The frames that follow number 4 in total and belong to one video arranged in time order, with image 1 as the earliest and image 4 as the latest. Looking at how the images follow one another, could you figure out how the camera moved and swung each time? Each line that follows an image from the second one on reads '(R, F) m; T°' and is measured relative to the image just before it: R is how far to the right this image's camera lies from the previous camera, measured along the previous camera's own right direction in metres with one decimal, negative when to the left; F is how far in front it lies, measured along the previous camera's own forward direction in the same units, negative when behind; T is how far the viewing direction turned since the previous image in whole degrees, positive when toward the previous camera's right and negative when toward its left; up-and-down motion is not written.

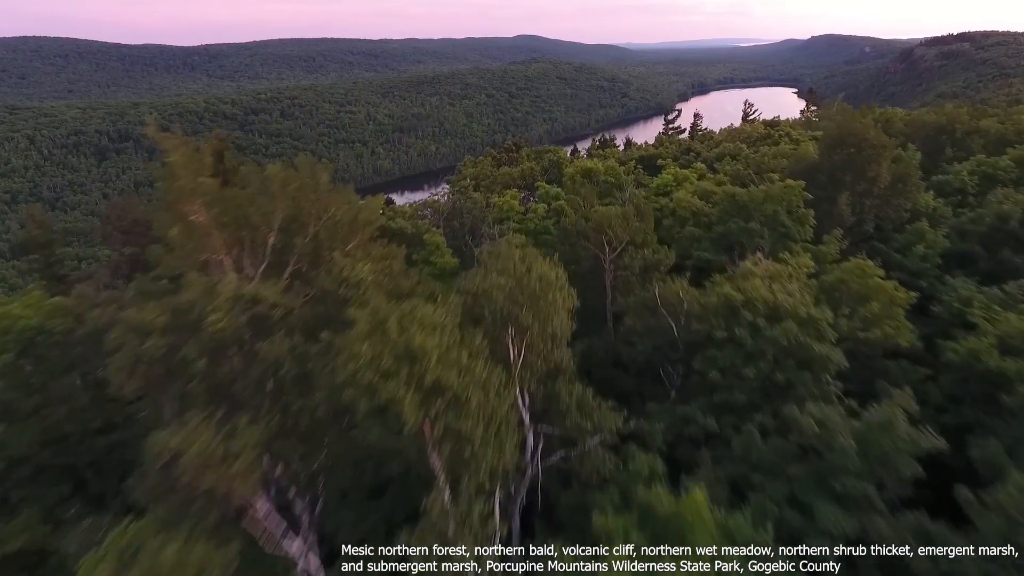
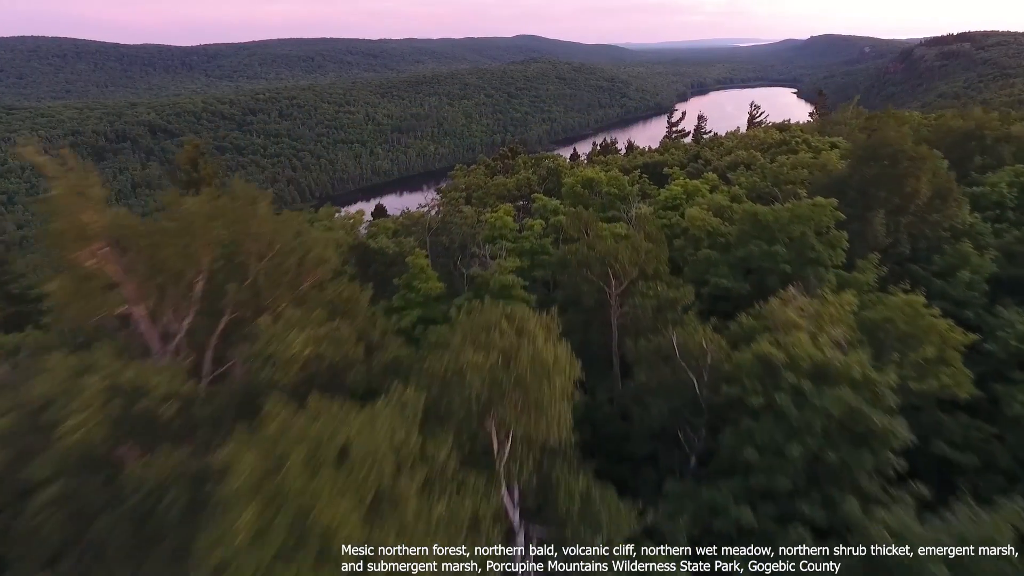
(+0.2, +1.5) m; 0°
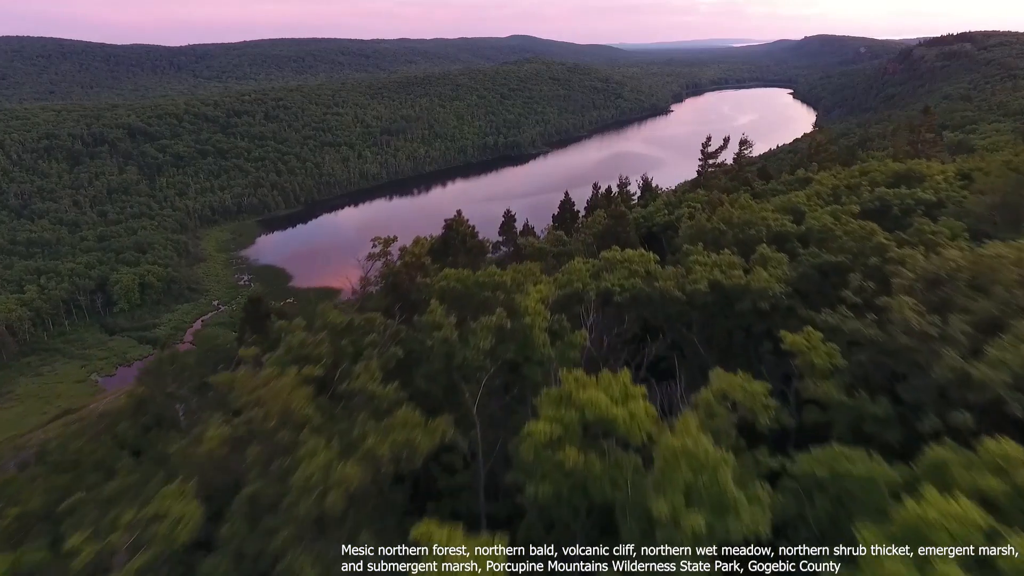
(+1.6, +12.0) m; +1°
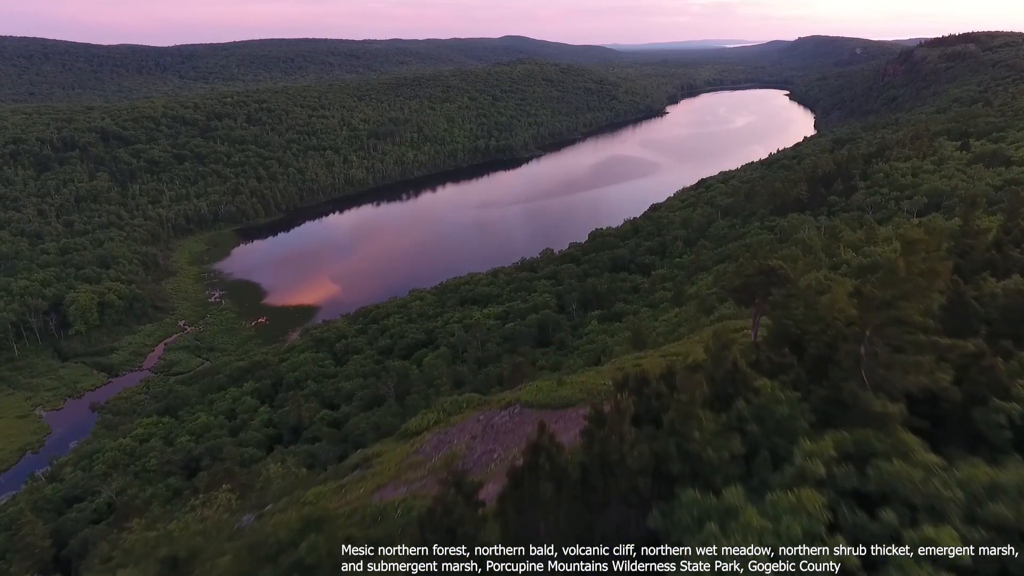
(+2.0, +15.8) m; +1°
